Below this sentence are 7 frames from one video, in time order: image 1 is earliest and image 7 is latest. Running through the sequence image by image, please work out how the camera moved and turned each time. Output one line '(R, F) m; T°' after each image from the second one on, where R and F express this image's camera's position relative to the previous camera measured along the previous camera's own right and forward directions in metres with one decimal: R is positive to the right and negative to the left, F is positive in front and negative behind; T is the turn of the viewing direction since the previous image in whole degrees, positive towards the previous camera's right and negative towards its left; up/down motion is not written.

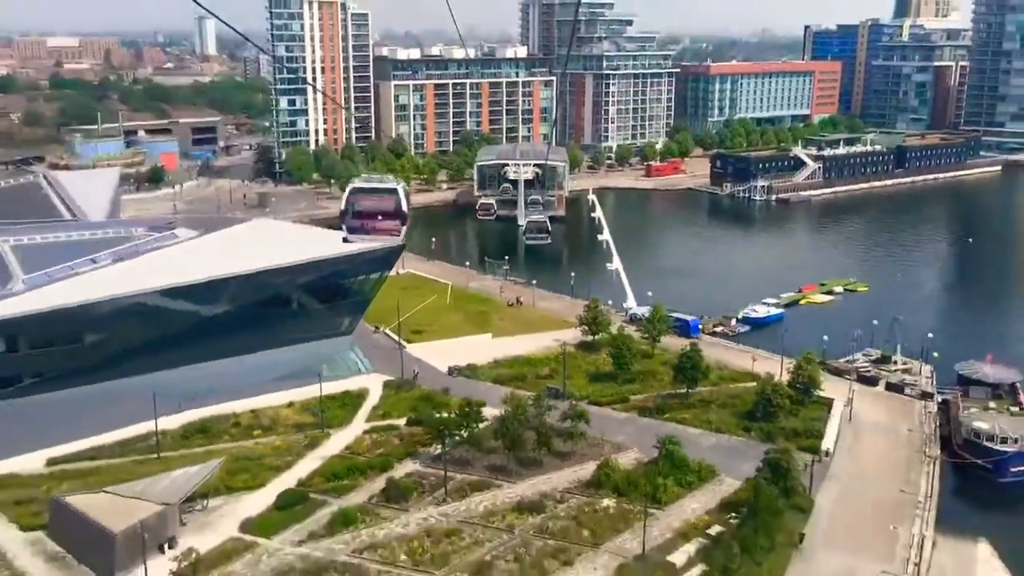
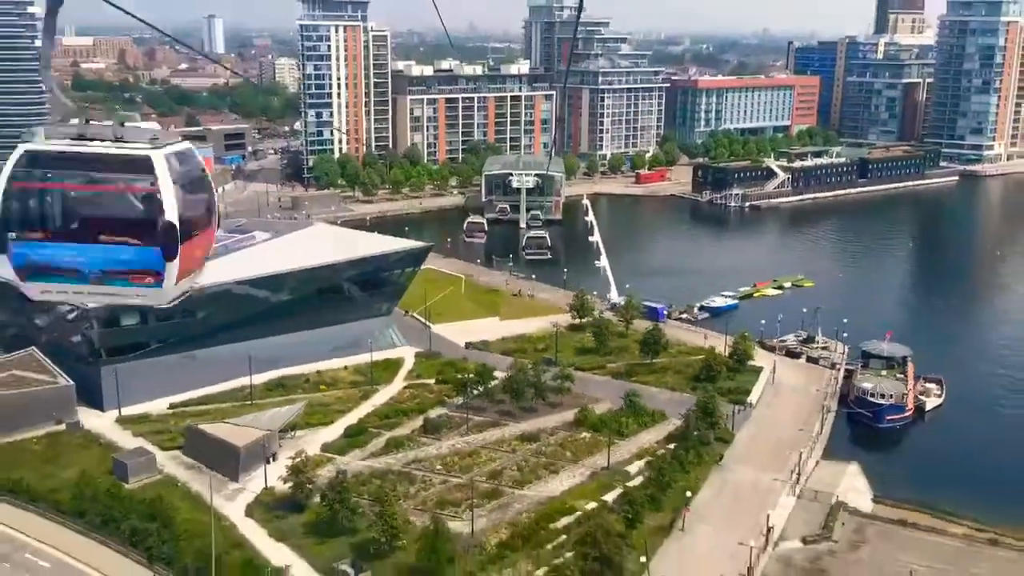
(0.0, -1.6) m; 0°
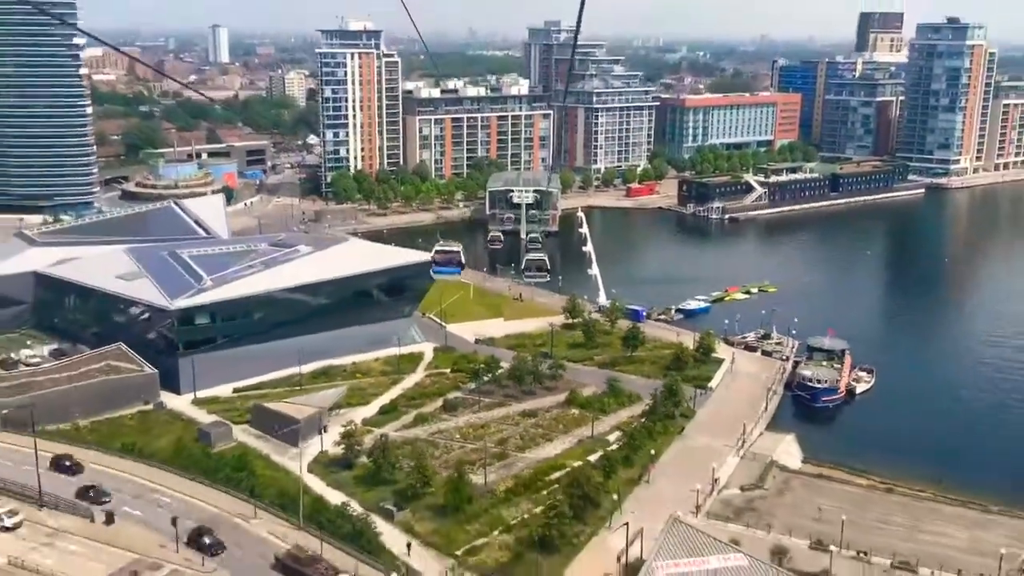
(0.0, -1.4) m; 0°
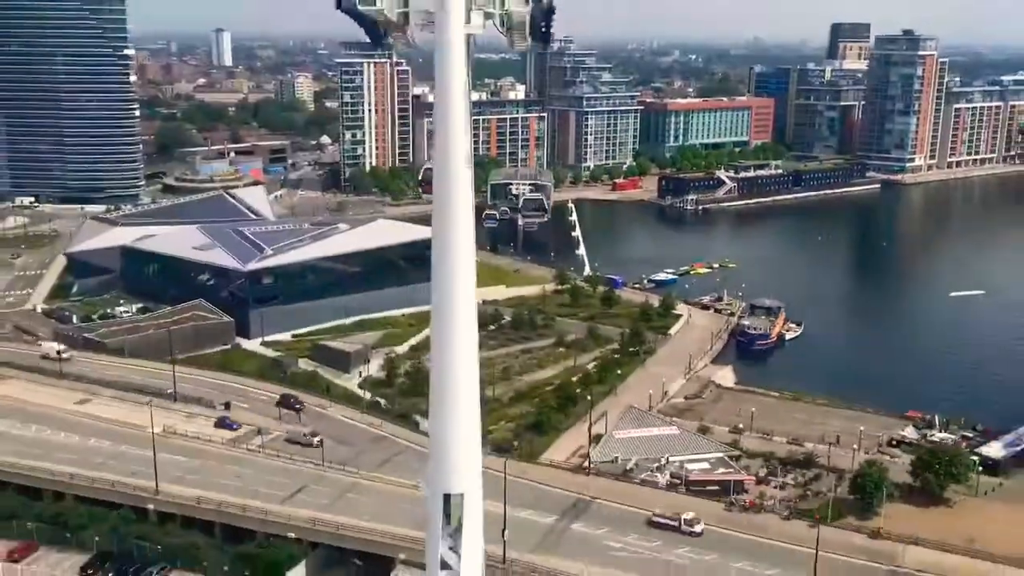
(-0.1, -2.0) m; 0°
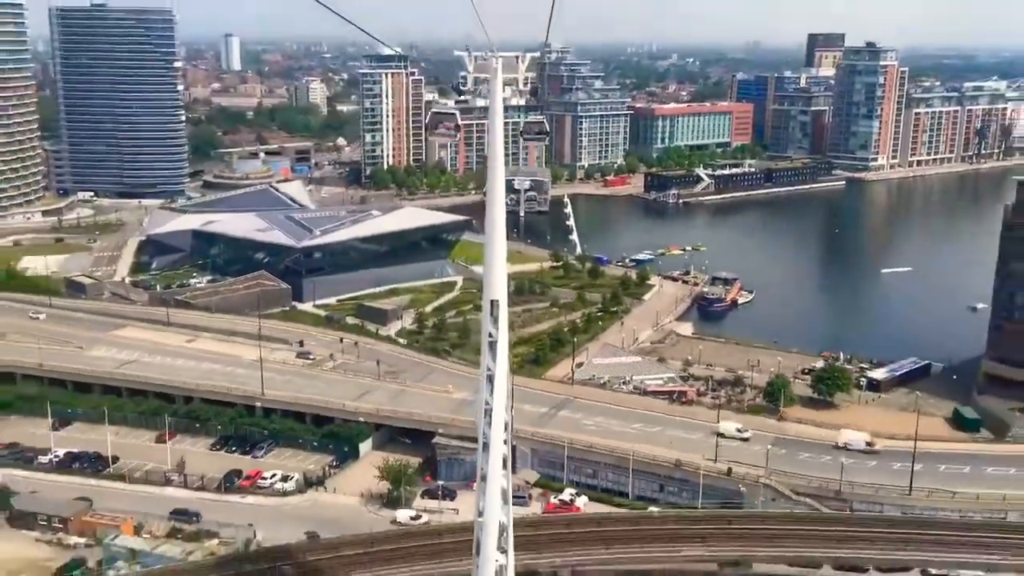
(0.0, -2.3) m; 0°
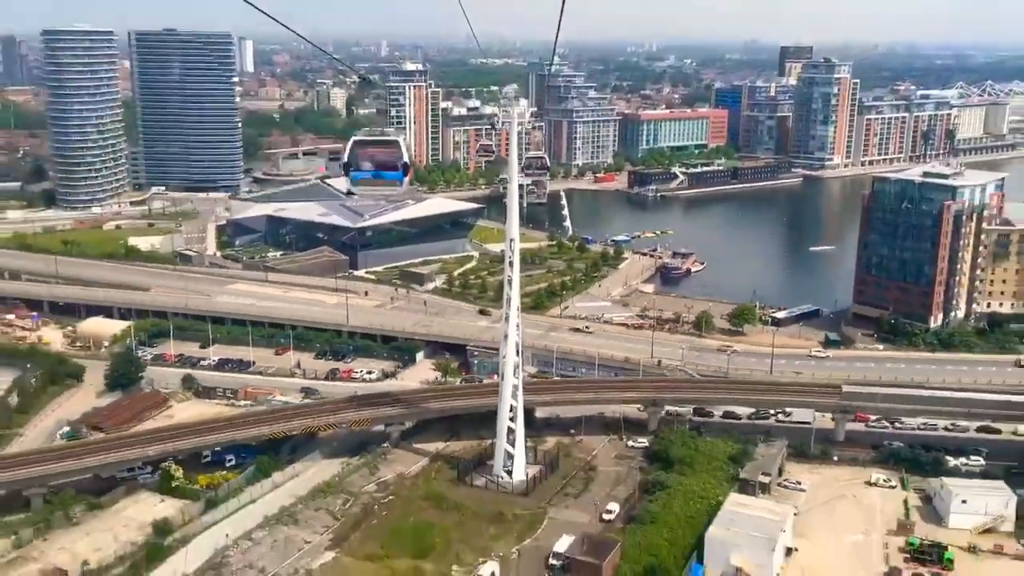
(-0.1, -3.6) m; 0°
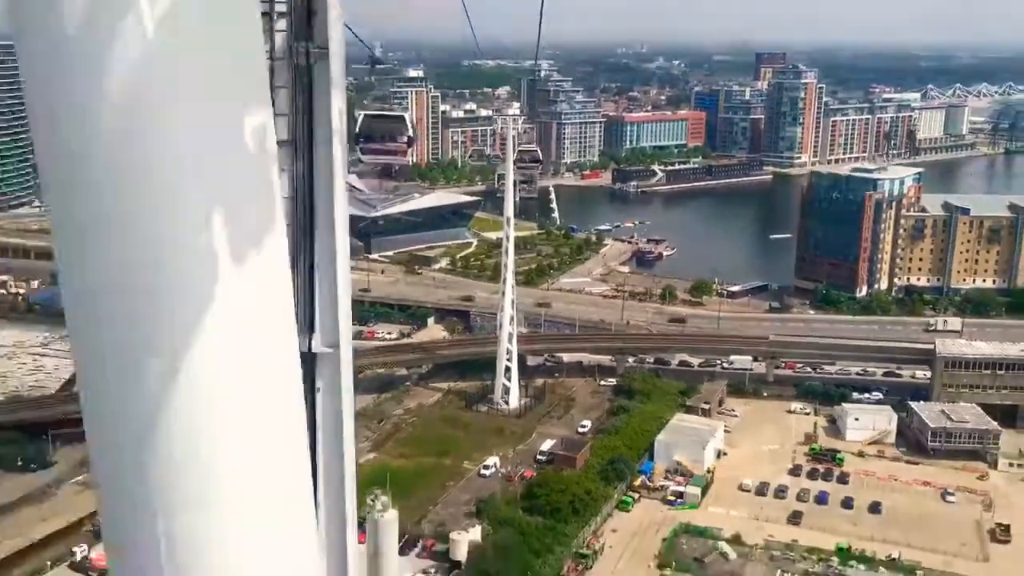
(0.0, -2.2) m; 0°
